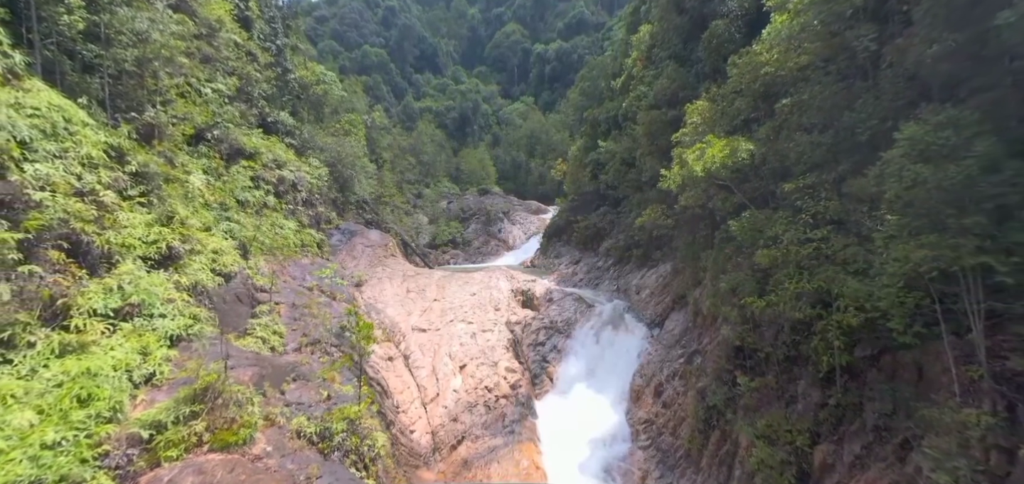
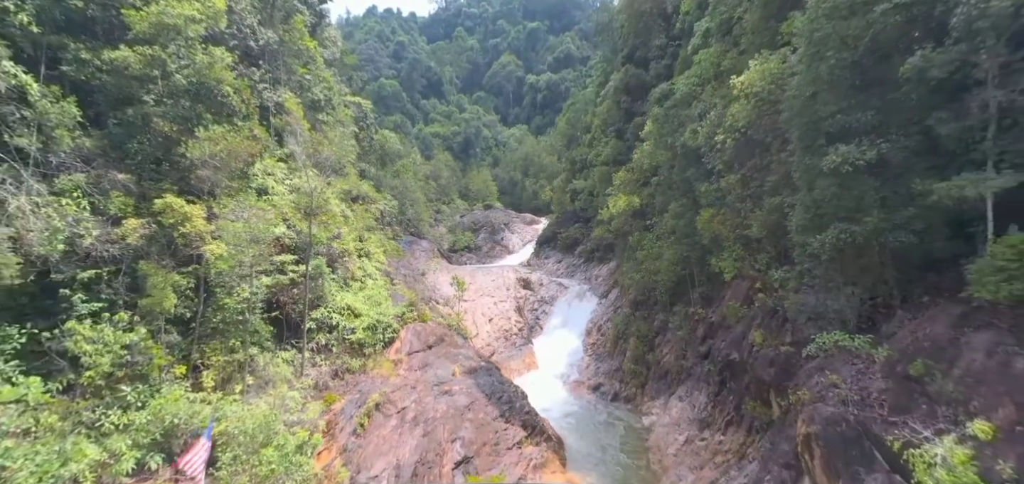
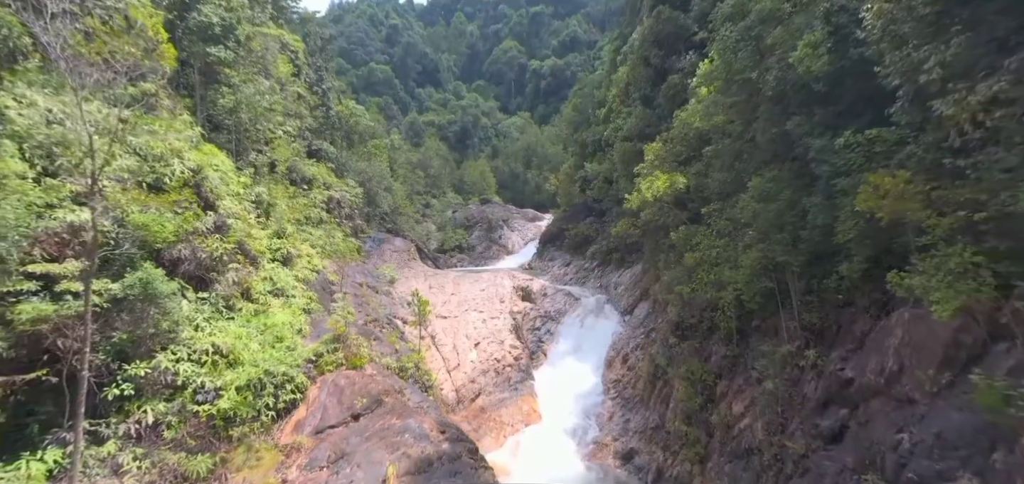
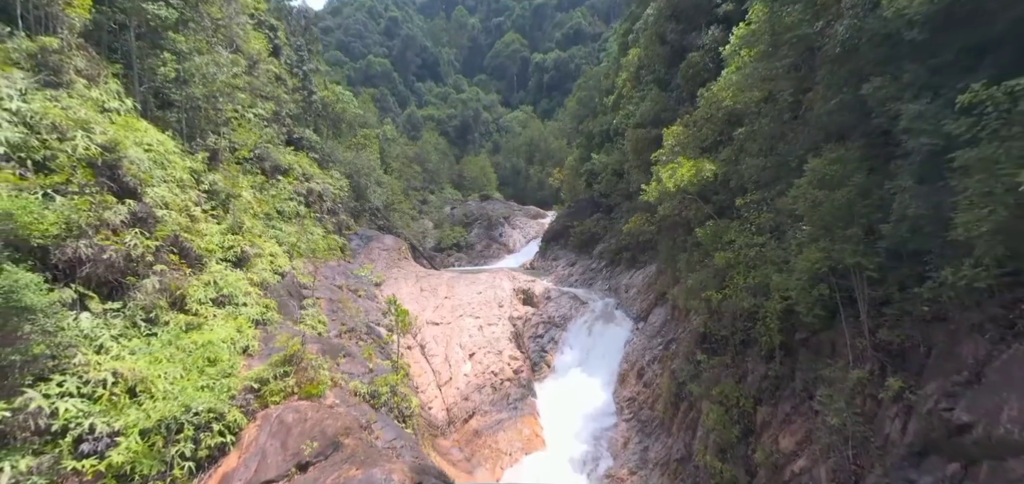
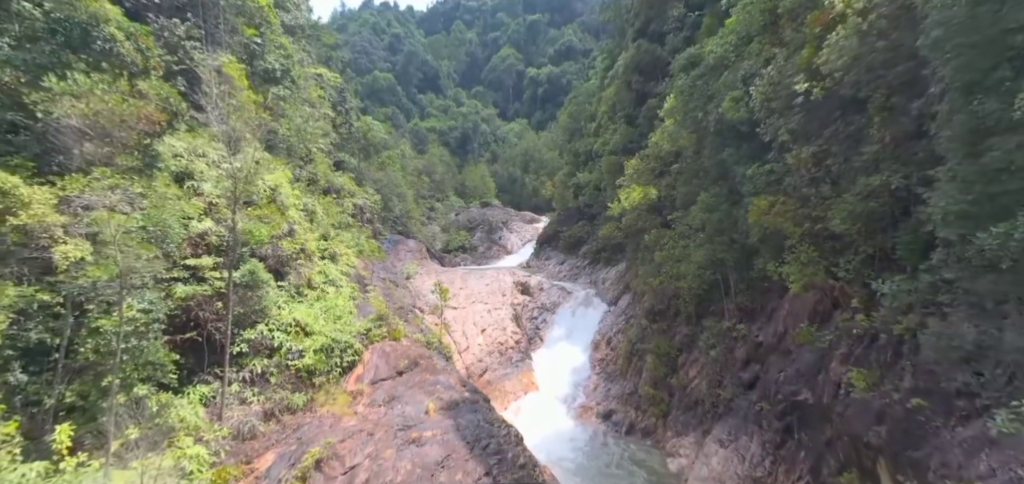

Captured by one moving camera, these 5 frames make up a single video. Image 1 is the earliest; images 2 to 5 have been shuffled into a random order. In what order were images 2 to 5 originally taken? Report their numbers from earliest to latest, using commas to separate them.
4, 3, 5, 2
